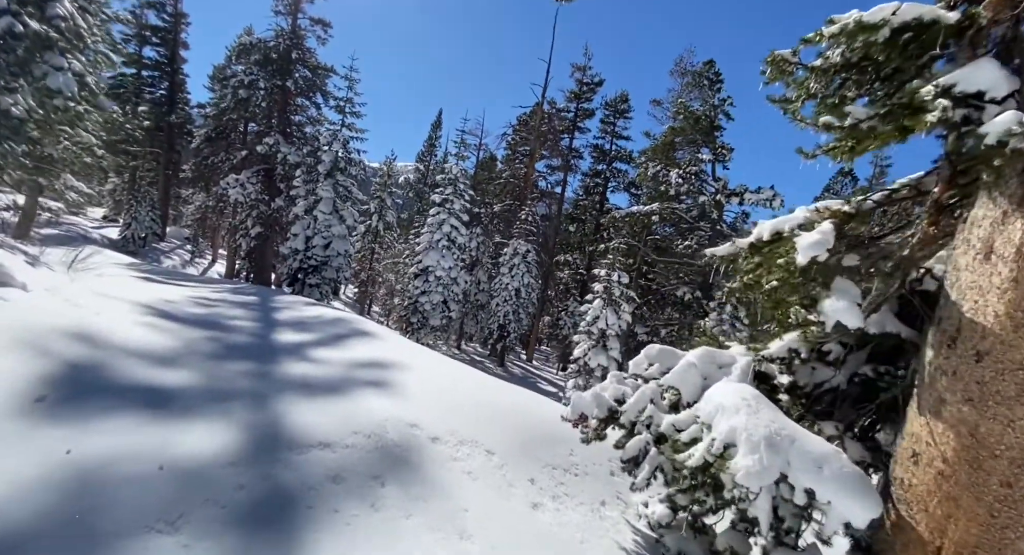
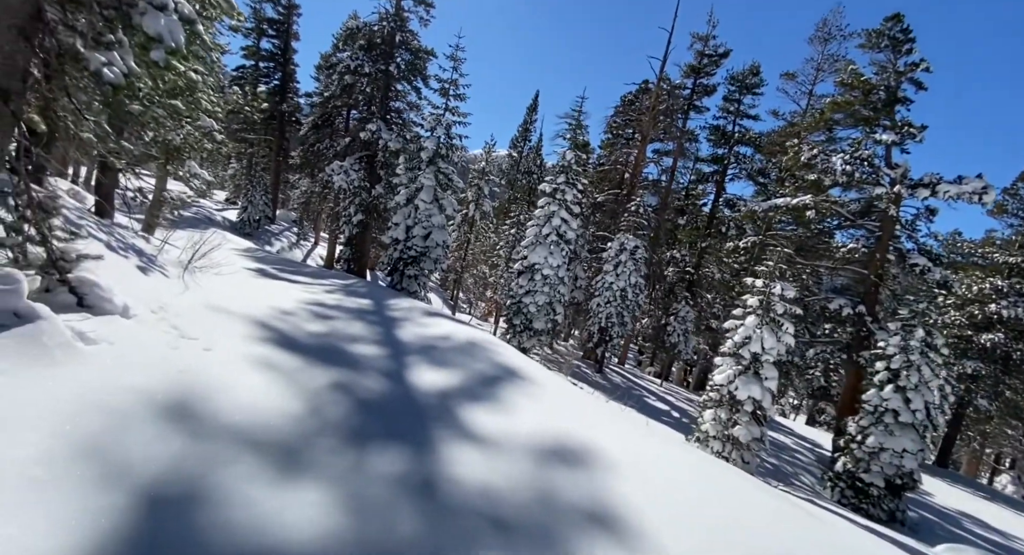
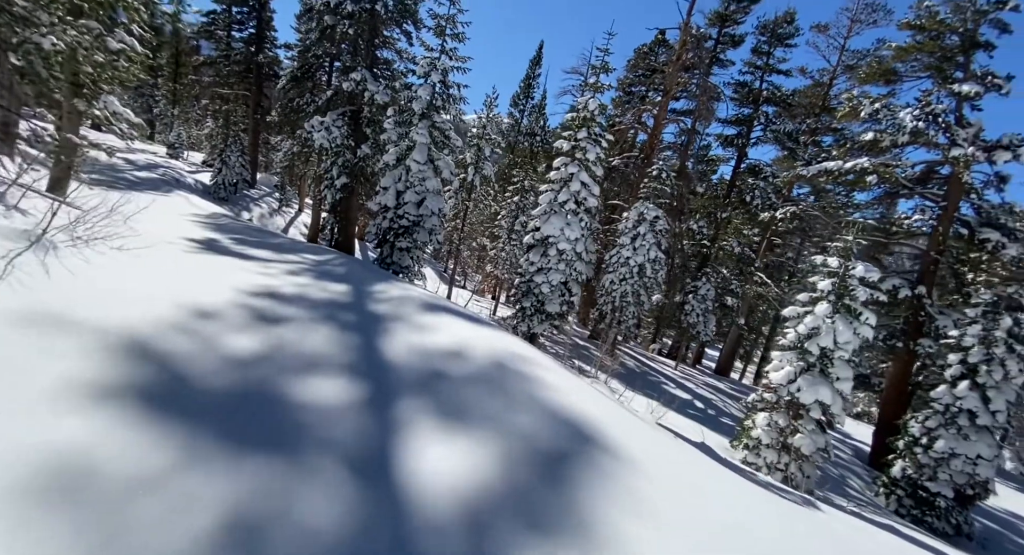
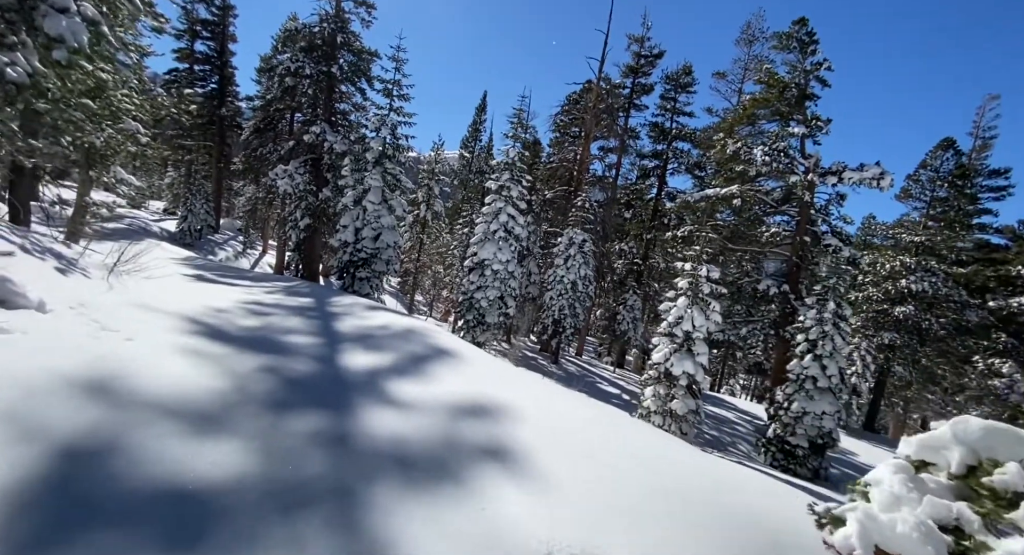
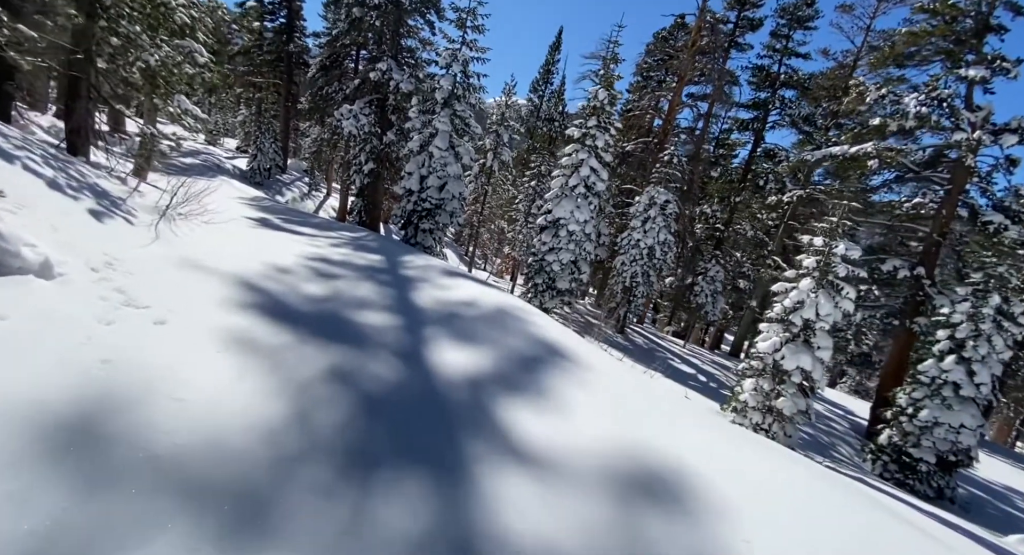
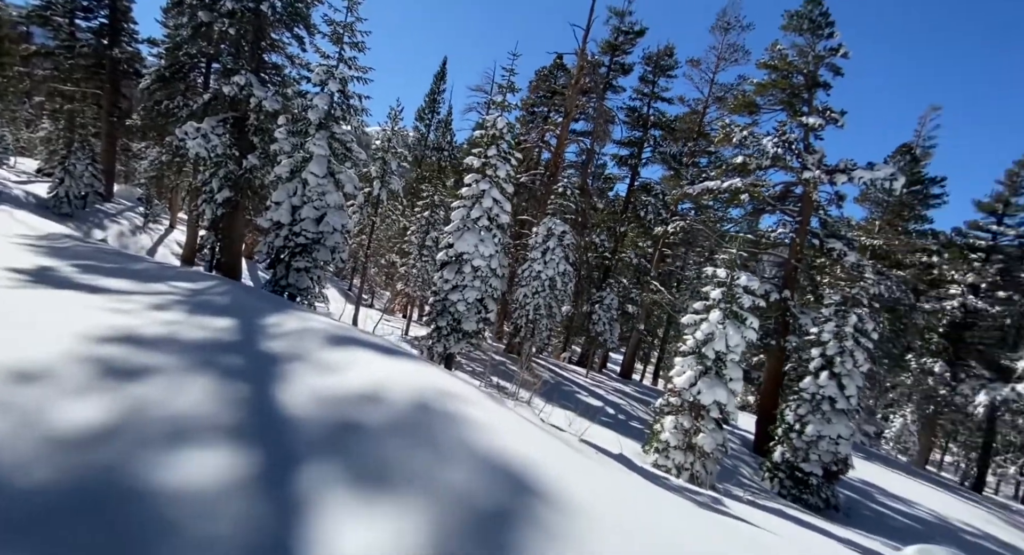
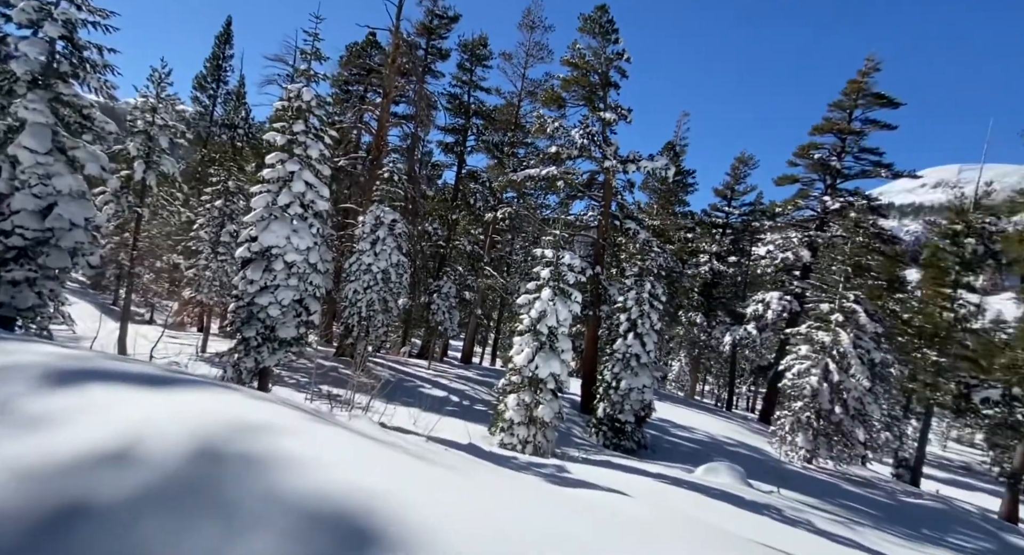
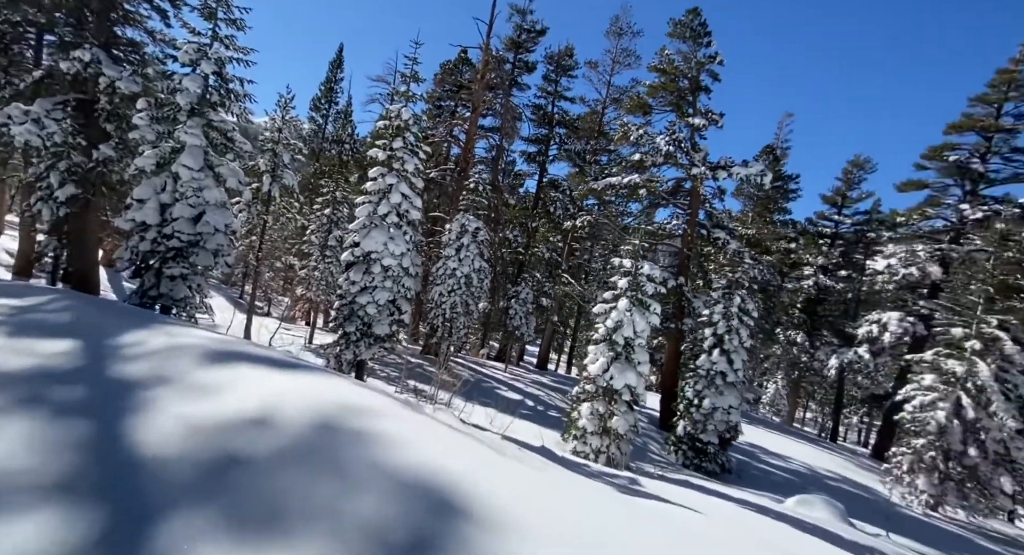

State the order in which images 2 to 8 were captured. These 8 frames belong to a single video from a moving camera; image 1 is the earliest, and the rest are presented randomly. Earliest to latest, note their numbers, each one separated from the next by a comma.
4, 2, 5, 3, 6, 8, 7
